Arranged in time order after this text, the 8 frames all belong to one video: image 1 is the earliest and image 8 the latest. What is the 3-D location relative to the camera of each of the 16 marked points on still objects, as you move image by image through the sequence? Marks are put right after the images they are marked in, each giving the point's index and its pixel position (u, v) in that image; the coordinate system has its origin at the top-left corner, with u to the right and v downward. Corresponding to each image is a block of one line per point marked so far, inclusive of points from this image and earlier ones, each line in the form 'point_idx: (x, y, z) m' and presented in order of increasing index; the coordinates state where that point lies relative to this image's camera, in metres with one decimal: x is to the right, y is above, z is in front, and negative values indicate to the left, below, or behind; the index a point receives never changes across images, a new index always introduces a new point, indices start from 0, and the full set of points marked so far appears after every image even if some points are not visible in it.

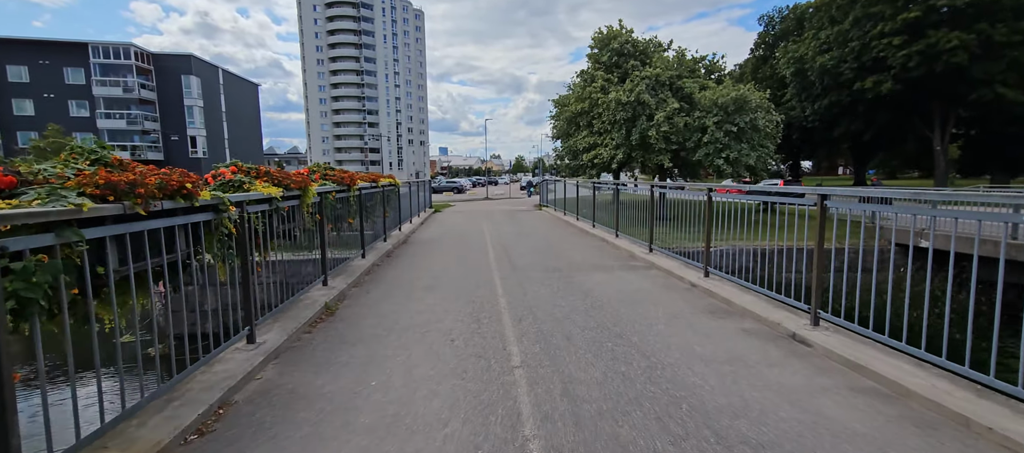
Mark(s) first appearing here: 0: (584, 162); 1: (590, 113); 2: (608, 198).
0: (+2.8, +2.5, +17.9) m
1: (+3.0, +4.4, +17.6) m
2: (+2.1, +0.8, +12.1) m
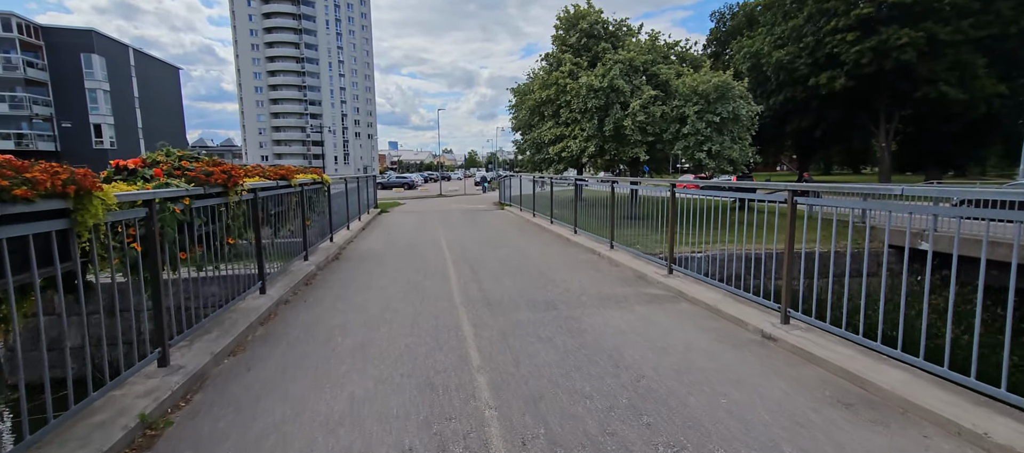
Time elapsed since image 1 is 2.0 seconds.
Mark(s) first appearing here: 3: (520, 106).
0: (+1.3, +2.5, +16.2) m
1: (+1.5, +4.3, +15.9) m
2: (+1.2, +0.8, +10.4) m
3: (+0.3, +5.1, +19.4) m
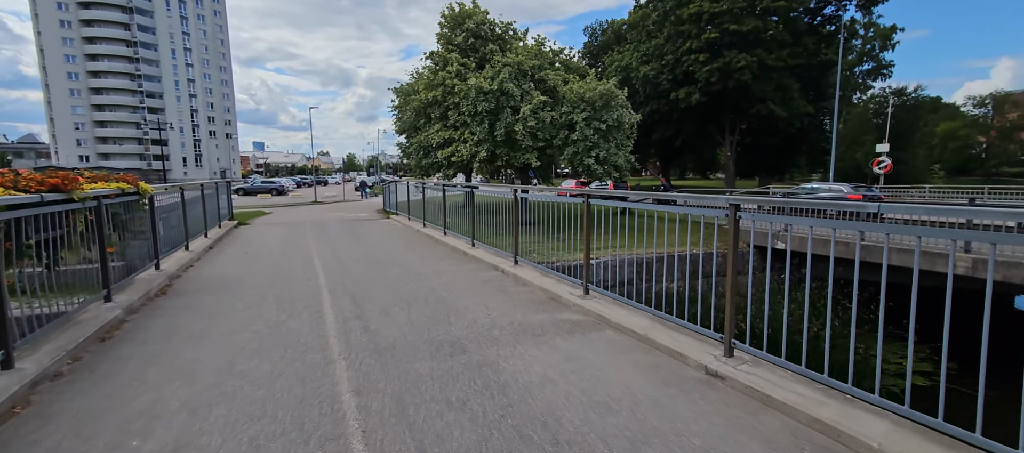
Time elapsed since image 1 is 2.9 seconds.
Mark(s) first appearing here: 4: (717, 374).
0: (-2.5, +2.2, +15.3) m
1: (-2.3, +4.0, +15.0) m
2: (-1.1, +0.5, +9.6) m
3: (-4.3, +4.8, +18.1) m
4: (+1.3, -0.9, +2.9) m
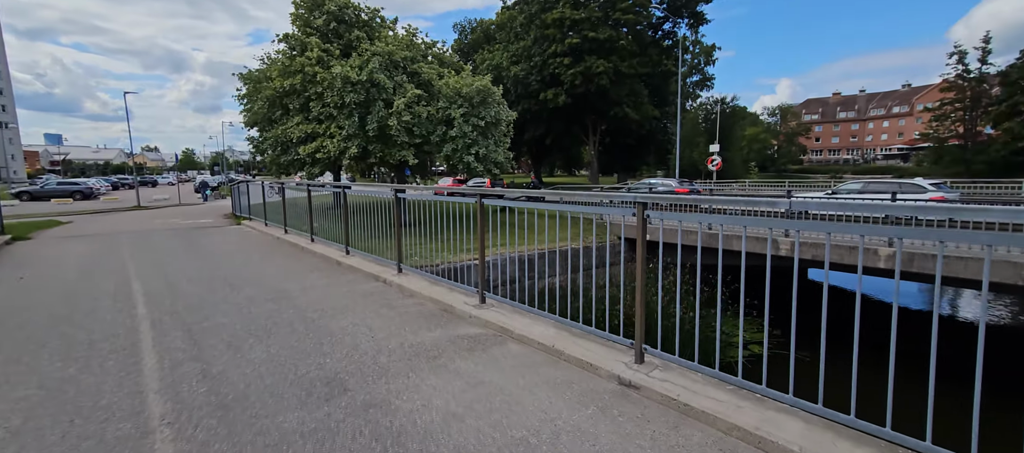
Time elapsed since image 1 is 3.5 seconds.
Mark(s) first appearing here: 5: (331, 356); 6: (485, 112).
0: (-6.3, +2.1, +13.6) m
1: (-6.1, +3.9, +13.4) m
2: (-3.5, +0.4, +8.5) m
3: (-8.9, +4.5, +15.9) m
4: (+0.7, -0.9, +2.7) m
5: (-1.3, -0.9, +3.3) m
6: (-0.9, +3.5, +14.0) m
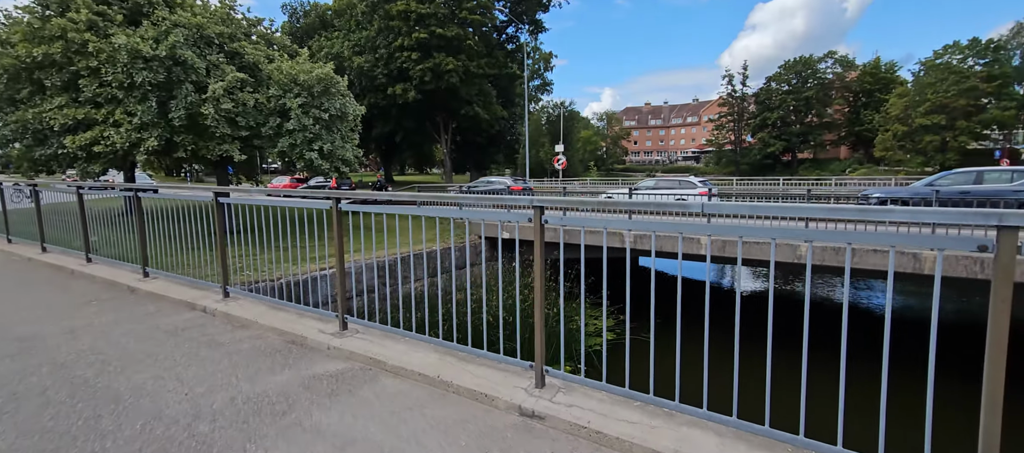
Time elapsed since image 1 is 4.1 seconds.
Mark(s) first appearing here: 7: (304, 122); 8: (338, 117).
0: (-10.1, +1.8, +10.5) m
1: (-9.9, +3.6, +10.4) m
2: (-5.7, +0.2, +6.5) m
3: (-13.4, +4.1, +11.8) m
4: (+0.1, -1.0, +2.4) m
5: (-1.9, -1.0, +2.3) m
6: (-5.1, +3.4, +12.5) m
7: (-5.4, +2.7, +12.0) m
8: (-5.0, +3.1, +13.0) m
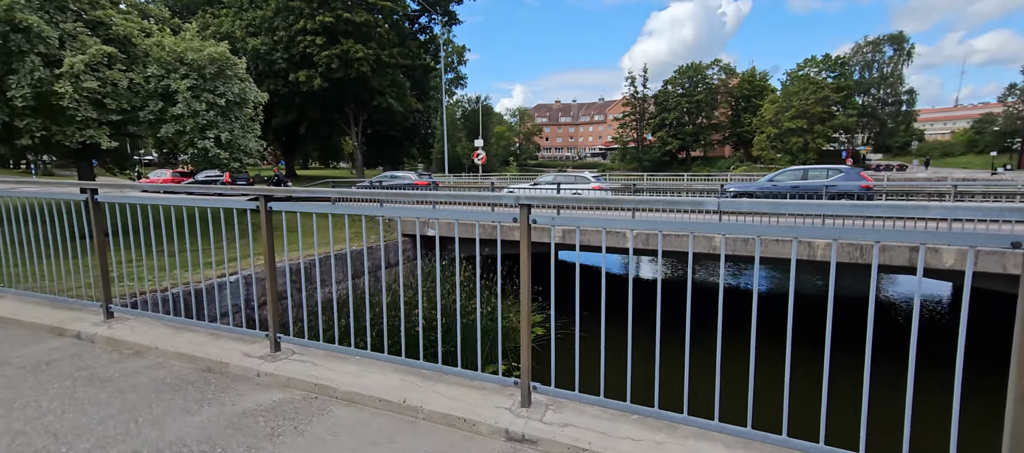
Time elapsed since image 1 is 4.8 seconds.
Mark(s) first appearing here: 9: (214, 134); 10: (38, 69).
0: (-11.5, +1.7, +8.1) m
1: (-11.3, +3.5, +8.0) m
2: (-6.4, +0.2, +5.1) m
3: (-15.0, +4.0, +8.8) m
4: (+0.1, -1.0, +2.1) m
5: (-1.9, -1.1, +1.6) m
6: (-7.0, +3.4, +11.1) m
7: (-7.2, +2.7, +10.5) m
8: (-7.0, +3.1, +11.6) m
9: (-7.0, +2.2, +10.7) m
10: (-8.7, +2.9, +8.5) m
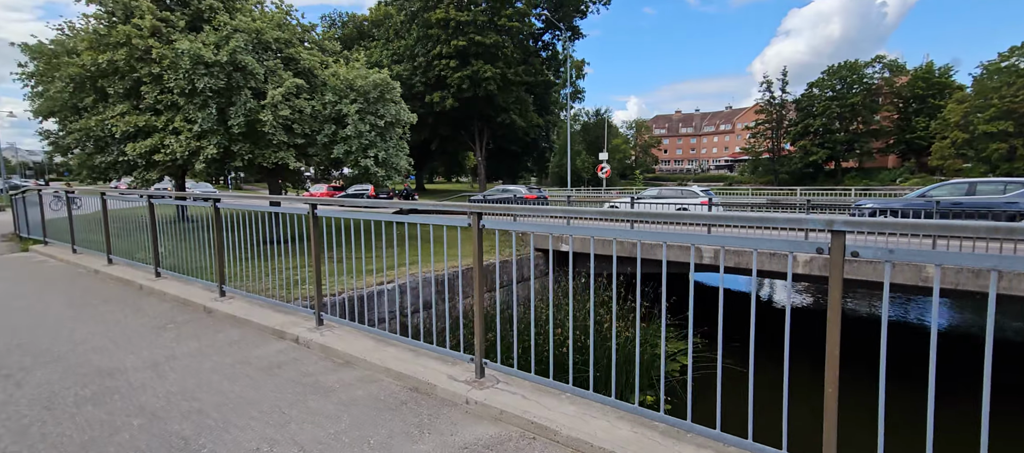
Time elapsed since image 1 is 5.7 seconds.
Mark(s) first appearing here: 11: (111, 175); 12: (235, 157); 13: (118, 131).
0: (-8.5, +1.6, +10.4) m
1: (-8.3, +3.4, +10.3) m
2: (-4.4, +0.1, +6.1) m
3: (-11.7, +4.0, +11.9) m
4: (+1.1, -1.1, +1.6) m
5: (-0.9, -1.1, +1.6) m
6: (-3.4, +3.1, +12.2) m
7: (-3.8, +2.5, +11.6) m
8: (-3.3, +2.9, +12.7) m
9: (-3.5, +1.9, +11.8) m
10: (-5.7, +2.8, +10.1) m
11: (-9.8, +1.3, +11.5) m
12: (-6.5, +1.7, +10.8) m
13: (-8.5, +2.1, +10.2) m
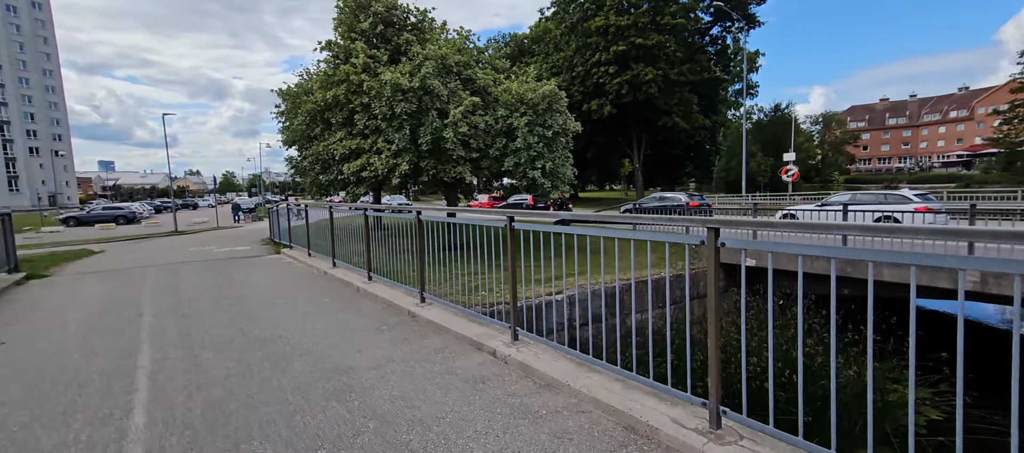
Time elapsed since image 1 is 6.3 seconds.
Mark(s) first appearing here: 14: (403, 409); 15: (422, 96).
0: (-4.3, +1.4, +12.2) m
1: (-4.2, +3.2, +12.1) m
2: (-1.9, 0.0, +6.9) m
3: (-6.8, +3.8, +14.8) m
4: (+1.9, -1.2, +0.8) m
5: (0.0, -1.2, +1.5) m
6: (+1.1, +2.9, +12.3) m
7: (+0.5, +2.3, +11.9) m
8: (+1.4, +2.6, +12.7) m
9: (+0.9, +1.7, +12.0) m
10: (-1.7, +2.6, +11.1) m
11: (-5.2, +1.1, +13.7) m
12: (-2.3, +1.4, +12.0) m
13: (-4.4, +2.0, +12.1) m
14: (-0.7, -1.1, +2.8) m
15: (-2.1, +3.2, +11.2) m
